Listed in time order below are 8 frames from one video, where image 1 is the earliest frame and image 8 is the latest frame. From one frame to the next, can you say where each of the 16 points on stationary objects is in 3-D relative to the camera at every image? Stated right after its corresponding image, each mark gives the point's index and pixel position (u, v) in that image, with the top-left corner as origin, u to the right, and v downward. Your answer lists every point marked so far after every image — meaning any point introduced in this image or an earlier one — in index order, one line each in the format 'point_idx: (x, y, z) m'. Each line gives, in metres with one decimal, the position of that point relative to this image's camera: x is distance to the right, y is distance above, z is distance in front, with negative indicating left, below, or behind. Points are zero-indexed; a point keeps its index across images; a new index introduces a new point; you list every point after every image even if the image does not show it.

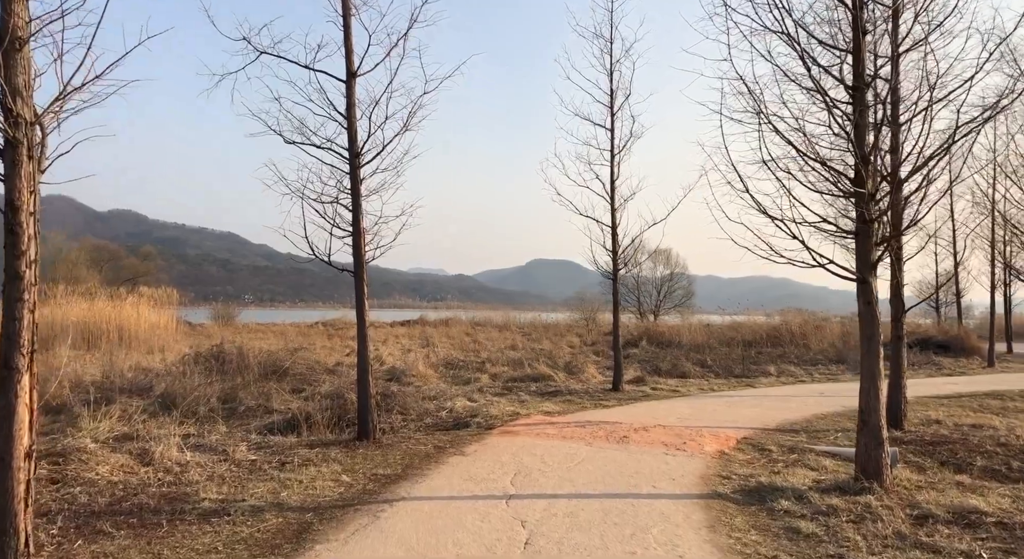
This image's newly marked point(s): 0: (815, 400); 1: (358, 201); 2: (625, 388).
0: (+5.6, -2.2, +12.8) m
1: (-2.0, +1.0, +9.0) m
2: (+2.5, -2.4, +15.1) m
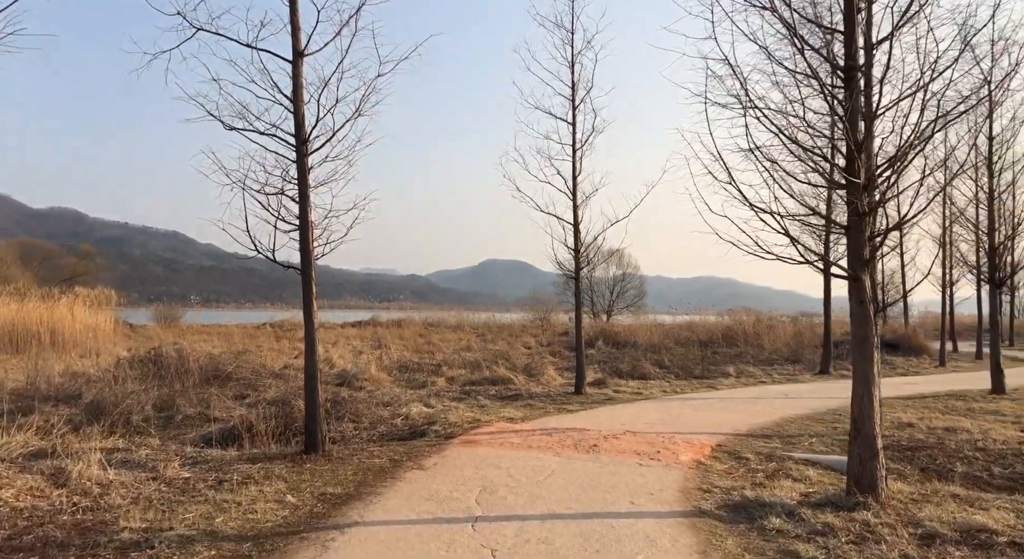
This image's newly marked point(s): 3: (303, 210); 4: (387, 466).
0: (+4.9, -2.2, +12.5) m
1: (-2.4, +1.0, +8.2) m
2: (+1.6, -2.4, +14.6) m
3: (-2.5, +0.8, +8.2) m
4: (-1.4, -2.0, +7.6) m
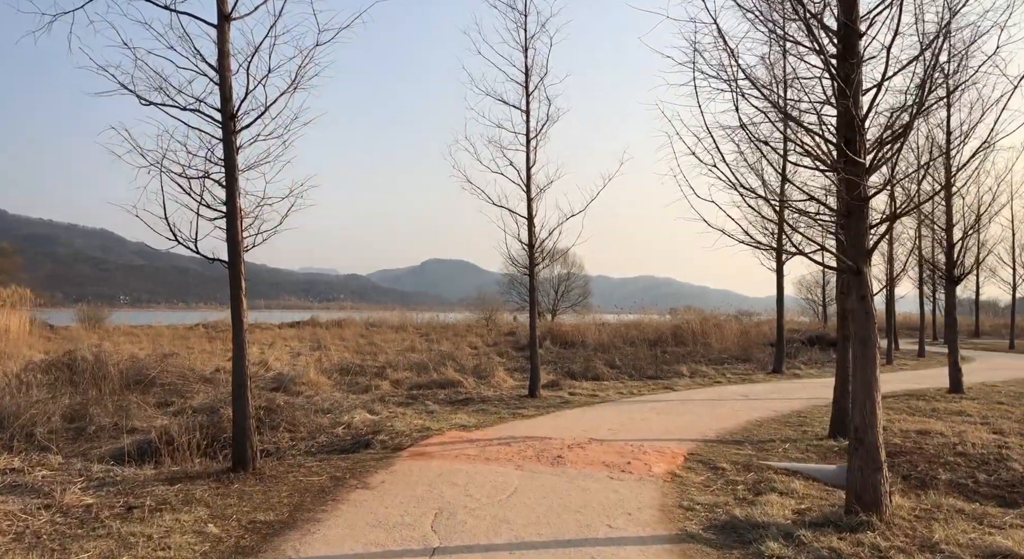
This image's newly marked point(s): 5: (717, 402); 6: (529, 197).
0: (+4.0, -2.2, +12.1) m
1: (-2.9, +1.1, +7.2) m
2: (+0.6, -2.4, +13.9) m
3: (-2.9, +0.9, +7.2) m
4: (-1.8, -2.0, +6.7) m
5: (+3.8, -2.2, +12.7) m
6: (+0.4, +1.6, +13.7) m
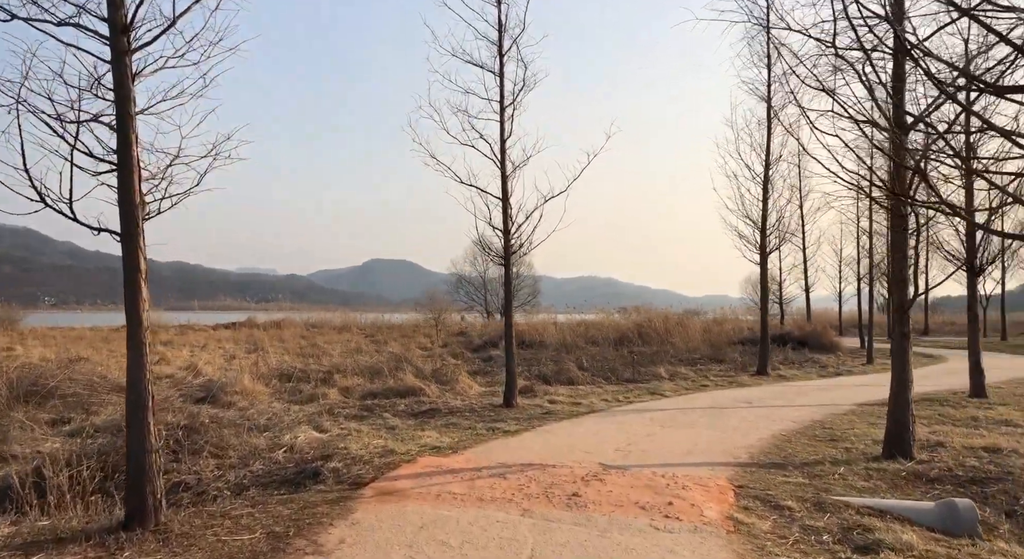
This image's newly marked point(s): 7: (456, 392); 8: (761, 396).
0: (+3.6, -2.1, +10.6) m
1: (-2.9, +1.2, +5.2) m
2: (+0.1, -2.2, +12.2) m
3: (-2.9, +1.1, +5.2) m
4: (-1.7, -1.8, +4.8) m
5: (+3.3, -2.1, +11.2) m
6: (-0.1, +1.8, +11.9) m
7: (-1.2, -2.4, +14.6) m
8: (+4.6, -2.2, +13.0) m
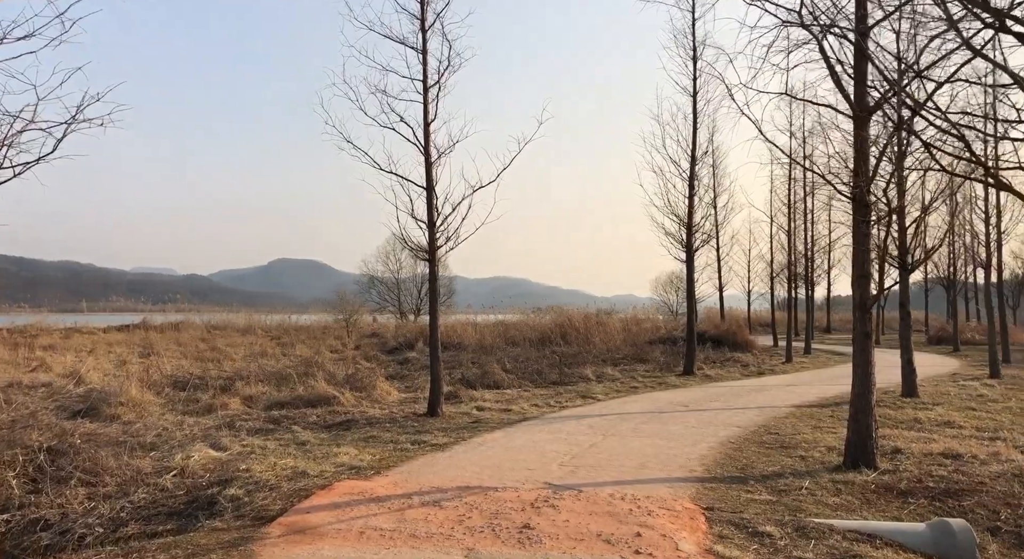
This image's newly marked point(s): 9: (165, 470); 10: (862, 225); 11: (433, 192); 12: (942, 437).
0: (+2.6, -2.0, +10.1) m
1: (-3.2, +1.3, +3.9) m
2: (-1.1, -2.2, +11.2) m
3: (-3.2, +1.1, +3.9) m
4: (-2.0, -1.8, +3.6) m
5: (+2.2, -2.1, +10.7) m
6: (-1.3, +1.8, +10.9) m
7: (-2.7, -2.3, +13.5) m
8: (+3.3, -2.1, +12.6) m
9: (-3.8, -2.1, +7.6) m
10: (+3.4, +0.5, +6.7) m
11: (-1.3, +1.4, +10.8) m
12: (+4.8, -1.8, +7.8) m
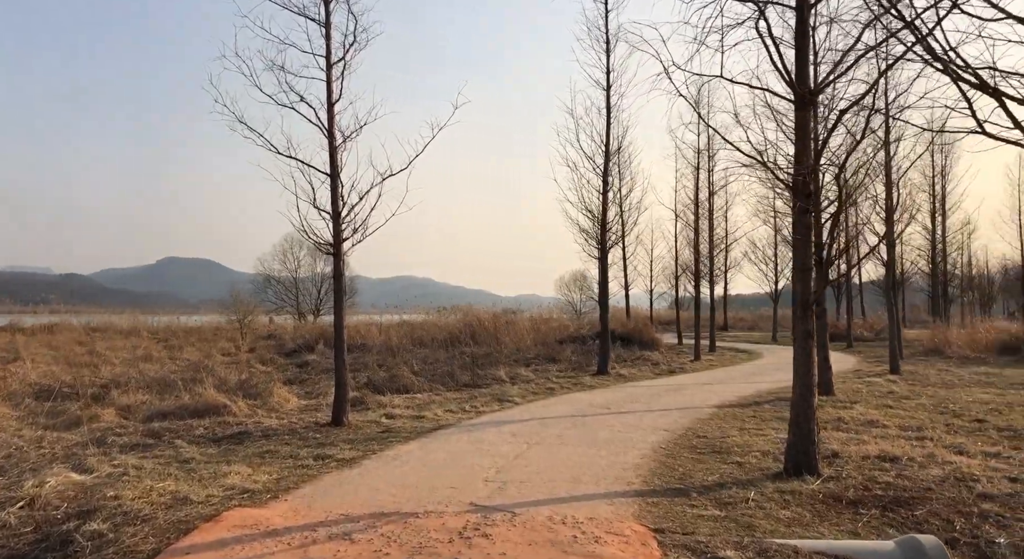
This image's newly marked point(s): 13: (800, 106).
0: (+1.4, -2.0, +9.7) m
1: (-3.4, +1.4, +2.7) m
2: (-2.4, -2.1, +10.2) m
3: (-3.5, +1.2, +2.7) m
4: (-2.2, -1.7, +2.6) m
5: (+1.0, -2.0, +10.1) m
6: (-2.5, +1.9, +9.9) m
7: (-4.3, -2.3, +12.3) m
8: (+1.8, -2.1, +12.2) m
9: (-4.6, -2.0, +6.3) m
10: (+2.7, +0.6, +6.4) m
11: (-2.5, +1.4, +9.8) m
12: (+4.0, -1.7, +7.7) m
13: (+2.6, +1.6, +6.4) m
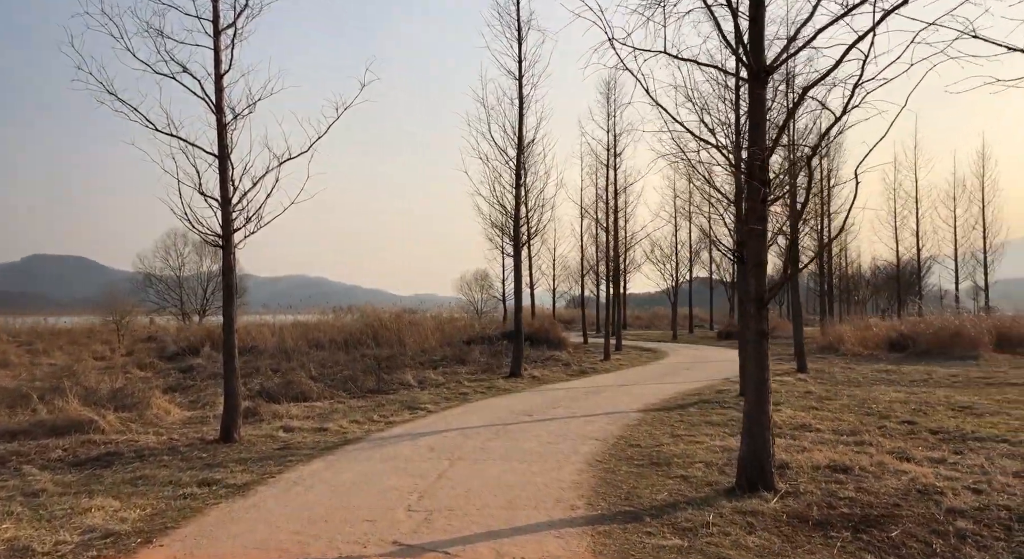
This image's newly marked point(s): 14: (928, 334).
0: (+0.4, -2.0, +9.0) m
1: (-3.4, +1.4, +1.4) m
2: (-3.5, -2.1, +9.0) m
3: (-3.5, +1.2, +1.4) m
4: (-2.3, -1.7, +1.4) m
5: (-0.1, -2.0, +9.4) m
6: (-3.5, +1.9, +8.6) m
7: (-5.7, -2.2, +10.7) m
8: (+0.4, -2.1, +11.5) m
9: (-5.1, -2.0, +4.8) m
10: (+2.1, +0.6, +5.9) m
11: (-3.5, +1.5, +8.6) m
12: (+3.2, -1.7, +7.3) m
13: (+2.1, +1.6, +5.9) m
14: (+11.9, -1.5, +19.8) m
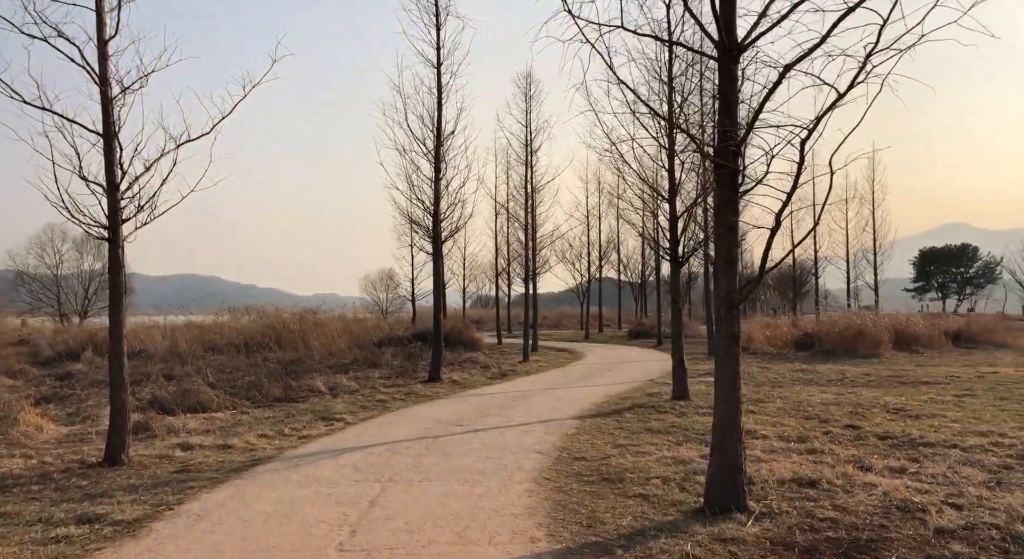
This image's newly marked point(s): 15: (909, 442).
0: (-0.4, -2.0, +8.2) m
1: (-3.2, +1.4, +0.2) m
2: (-4.3, -2.1, +7.7) m
3: (-3.2, +1.2, +0.2) m
4: (-2.0, -1.7, +0.4) m
5: (-1.0, -2.0, +8.6) m
6: (-4.2, +1.9, +7.3) m
7: (-6.6, -2.2, +9.2) m
8: (-0.8, -2.1, +10.8) m
9: (-5.3, -2.0, +3.4) m
10: (+1.7, +0.6, +5.4) m
11: (-4.2, +1.5, +7.3) m
12: (+2.6, -1.8, +7.0) m
13: (+1.7, +1.6, +5.4) m
14: (+9.5, -1.6, +20.5) m
15: (+4.1, -1.7, +7.1) m
